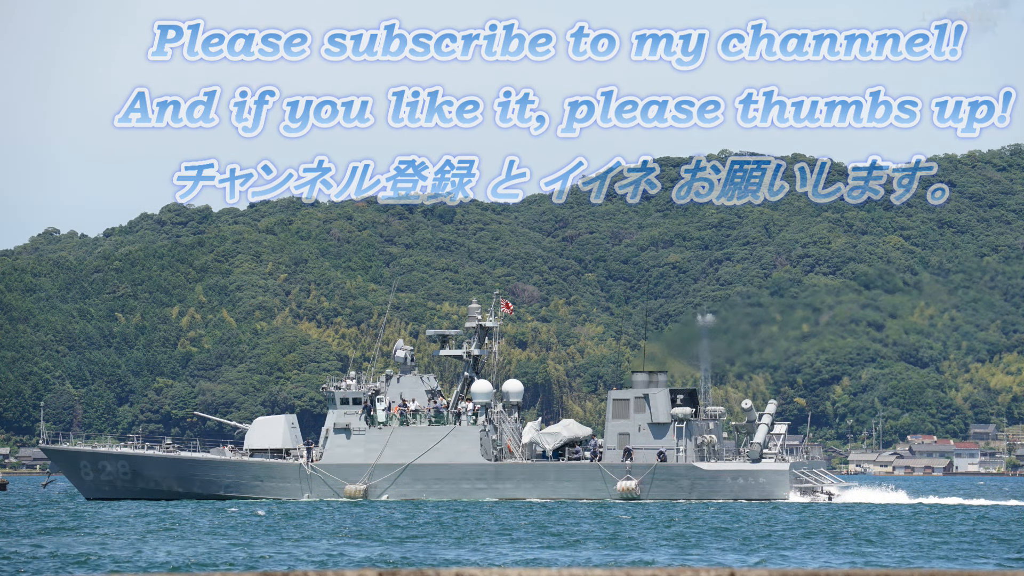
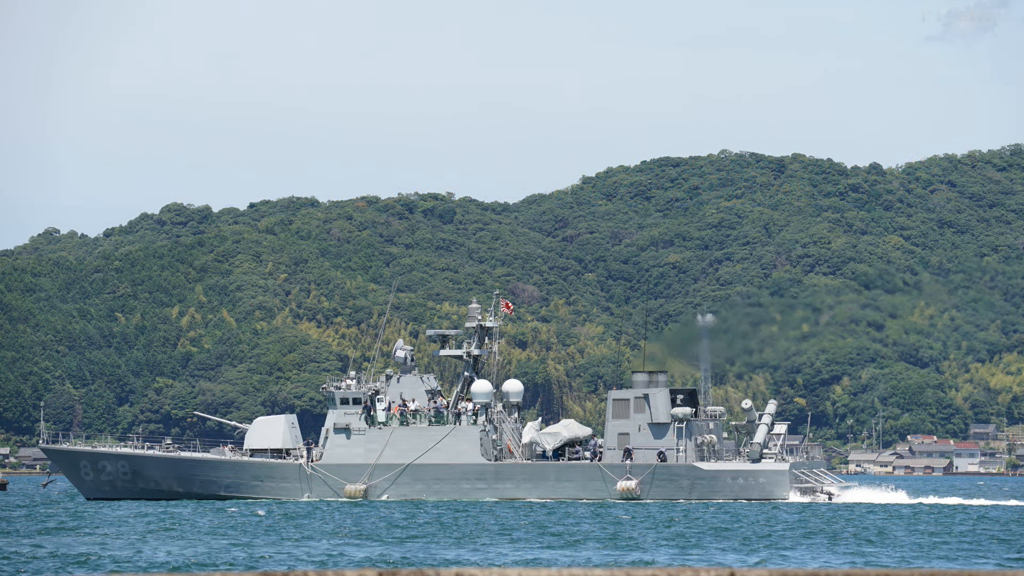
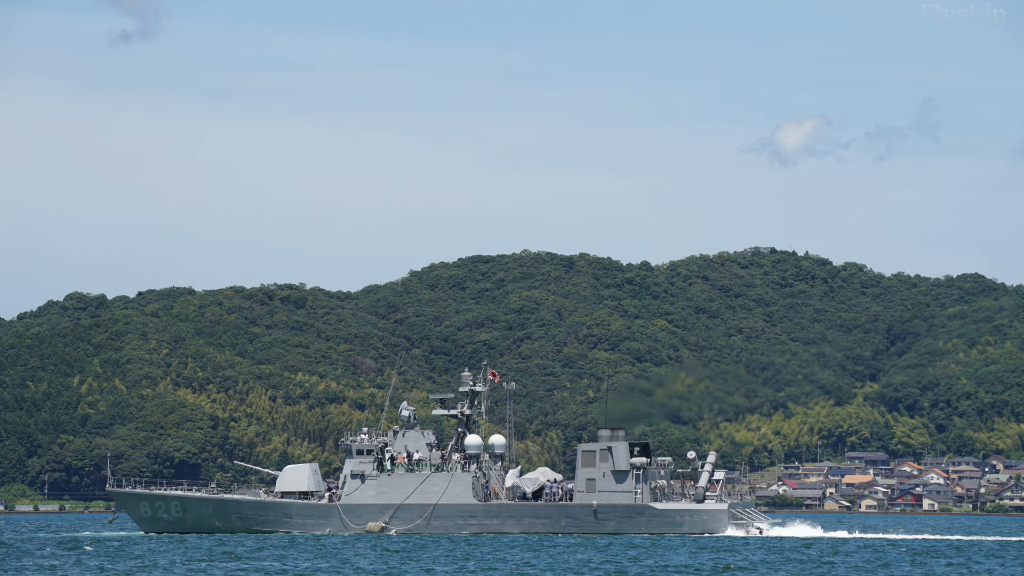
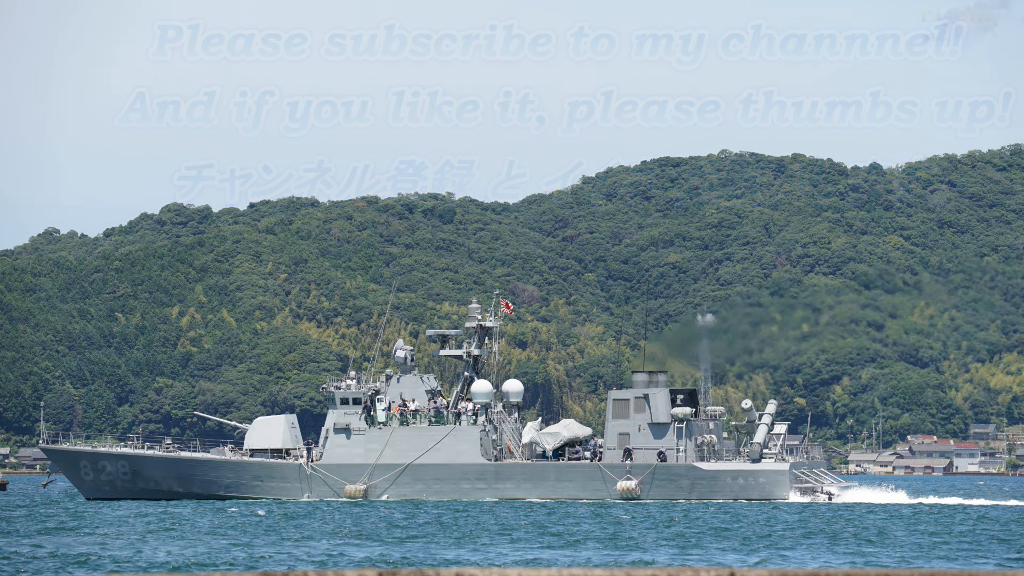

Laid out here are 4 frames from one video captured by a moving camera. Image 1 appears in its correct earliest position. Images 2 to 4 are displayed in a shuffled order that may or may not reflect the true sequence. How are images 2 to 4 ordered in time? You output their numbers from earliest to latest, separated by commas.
4, 2, 3
